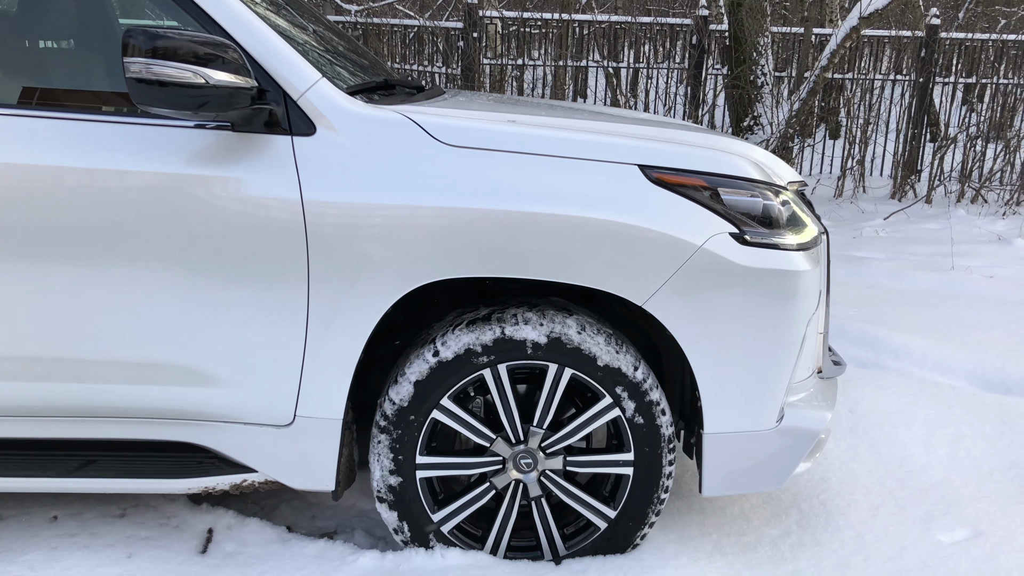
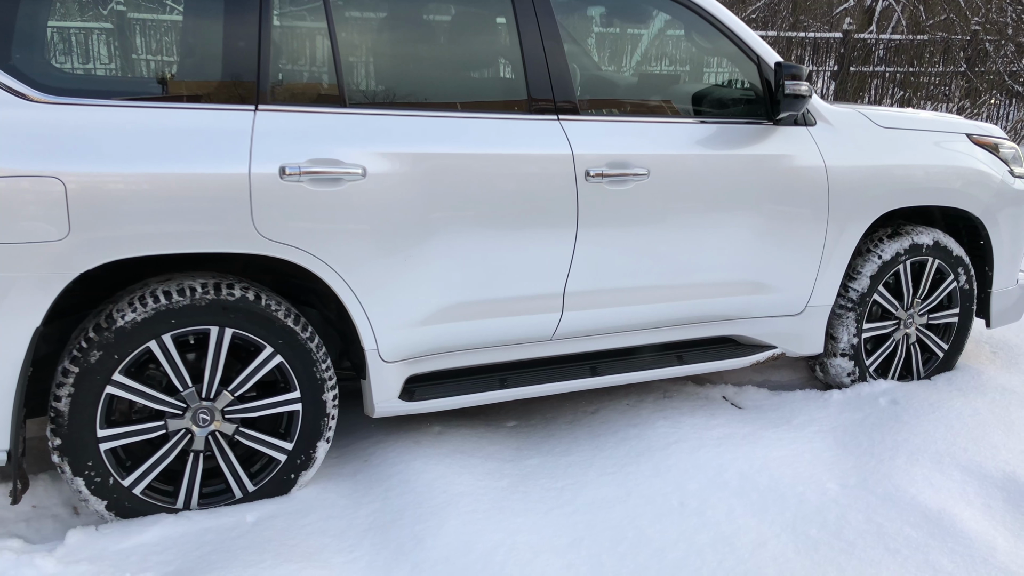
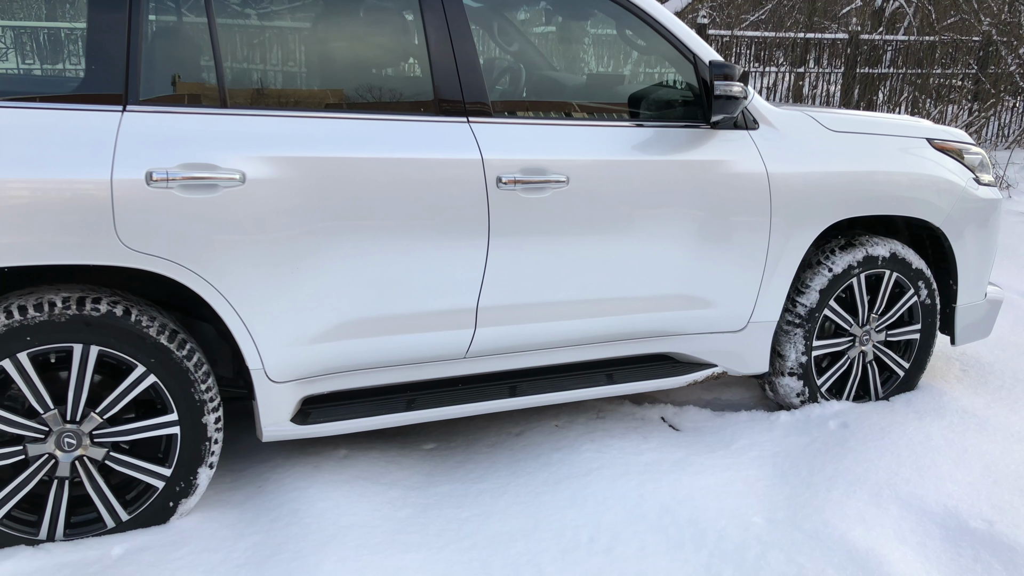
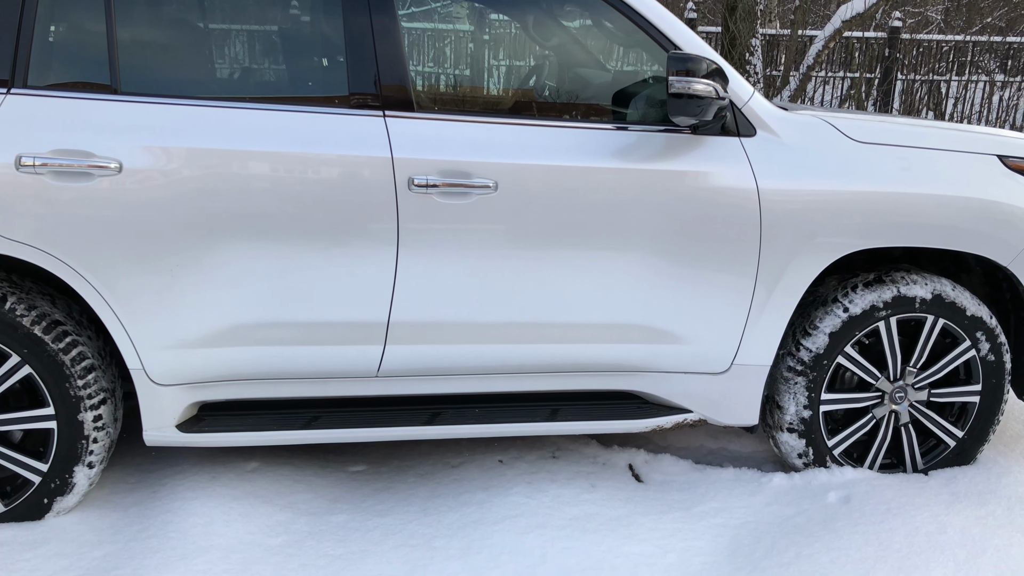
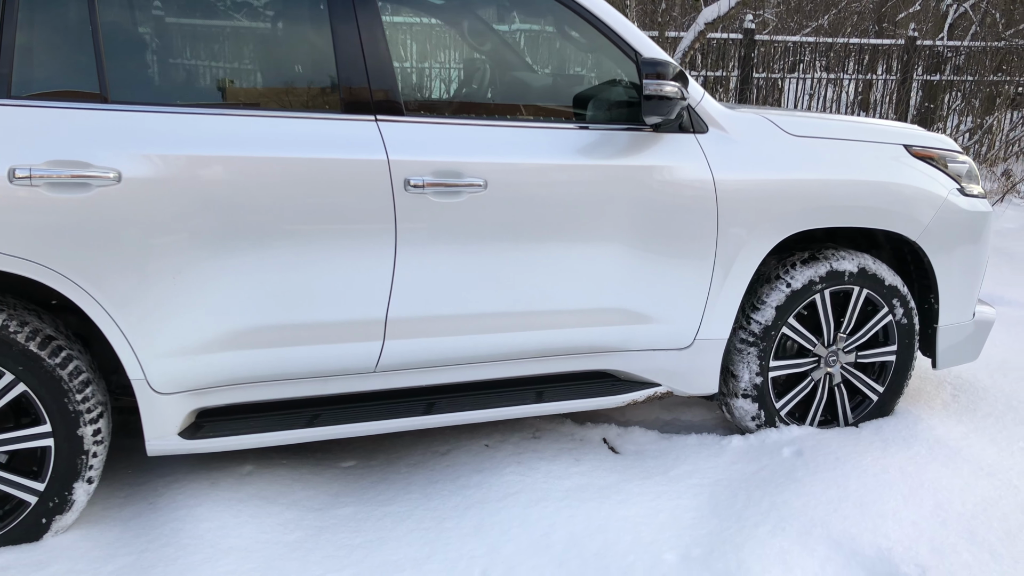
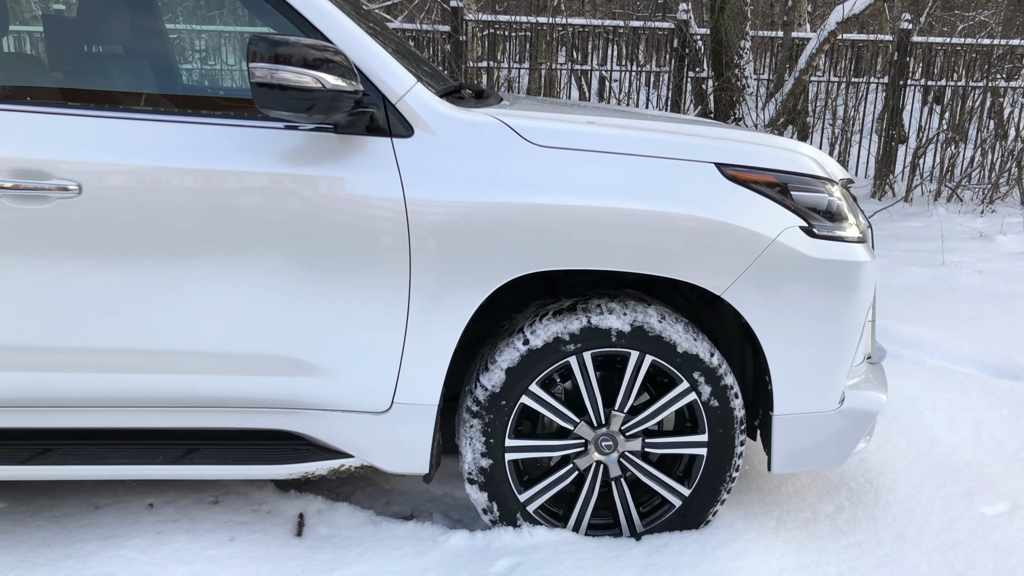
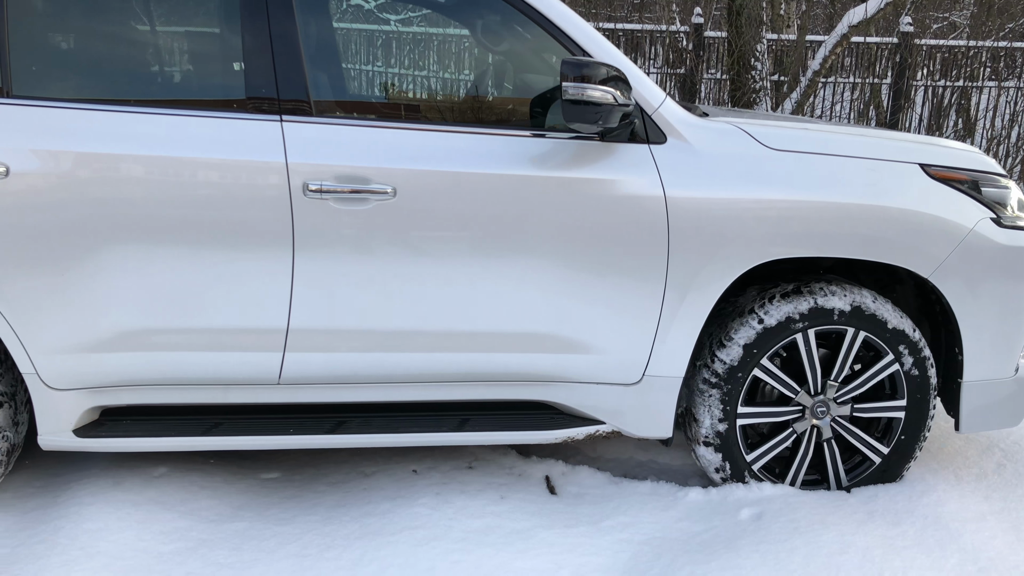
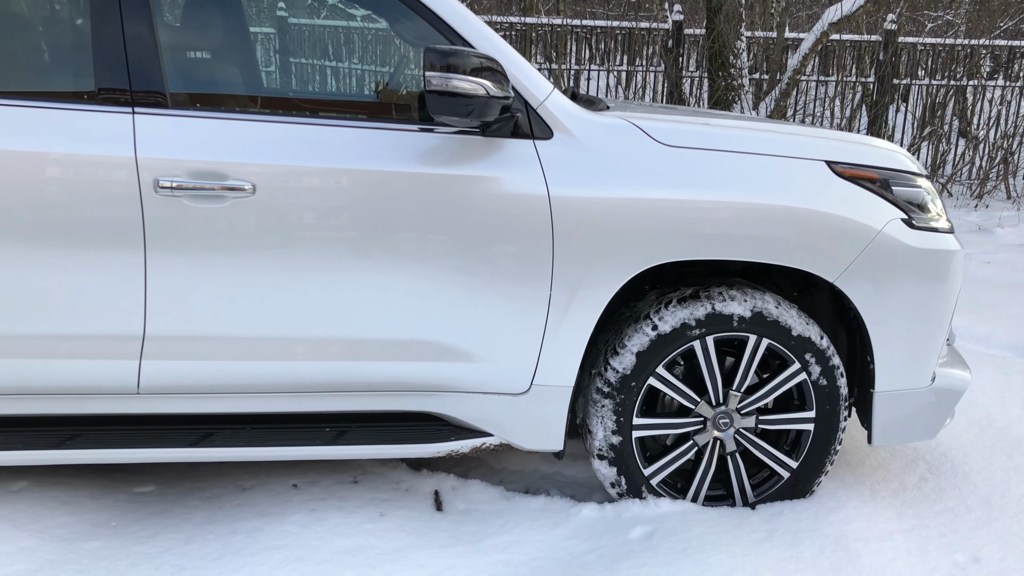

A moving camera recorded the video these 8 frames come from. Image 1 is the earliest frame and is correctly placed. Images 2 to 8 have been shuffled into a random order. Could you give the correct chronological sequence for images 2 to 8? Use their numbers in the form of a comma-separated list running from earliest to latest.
6, 8, 7, 4, 5, 3, 2
